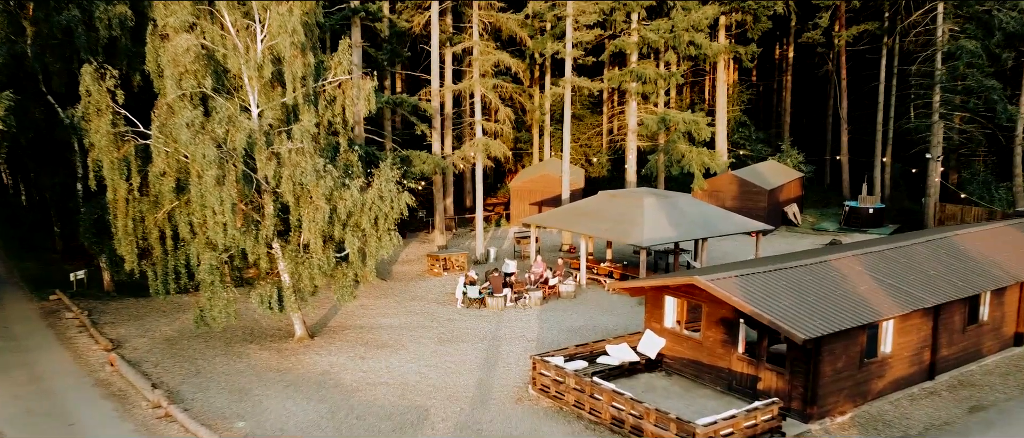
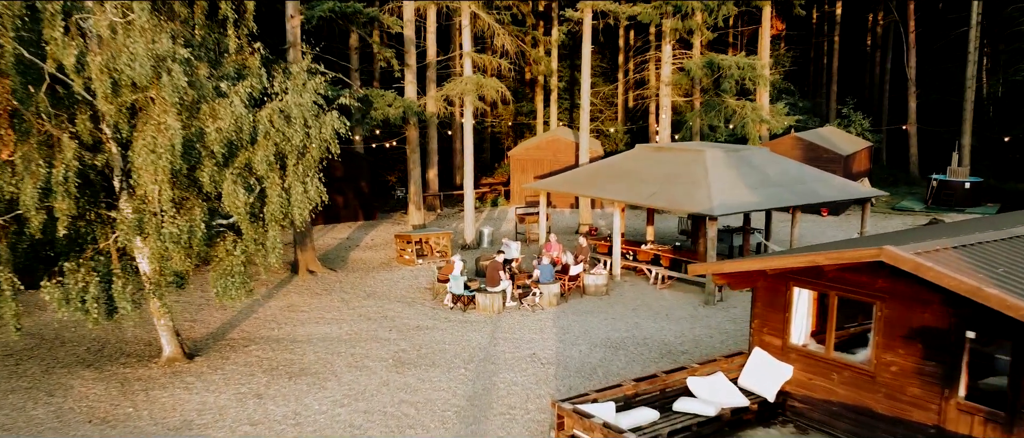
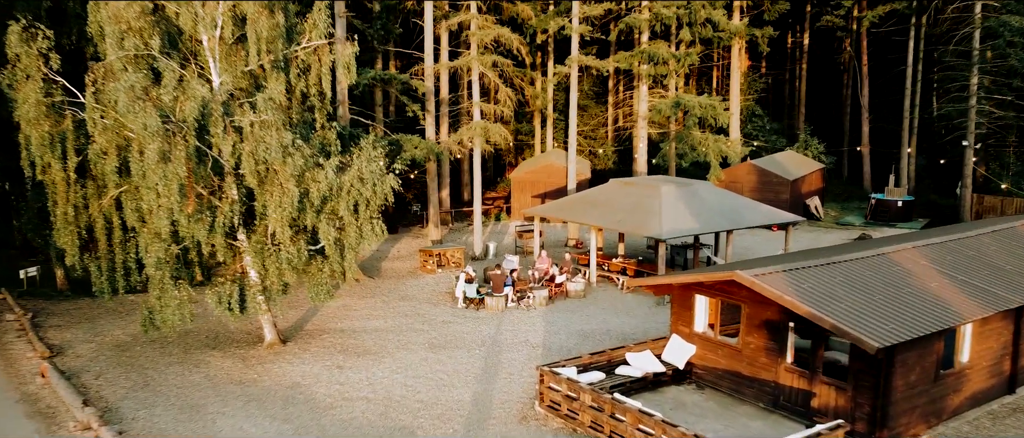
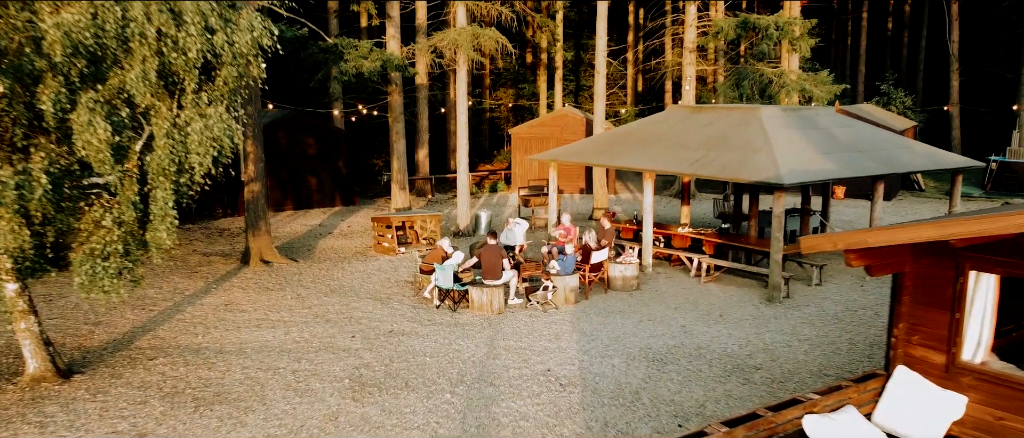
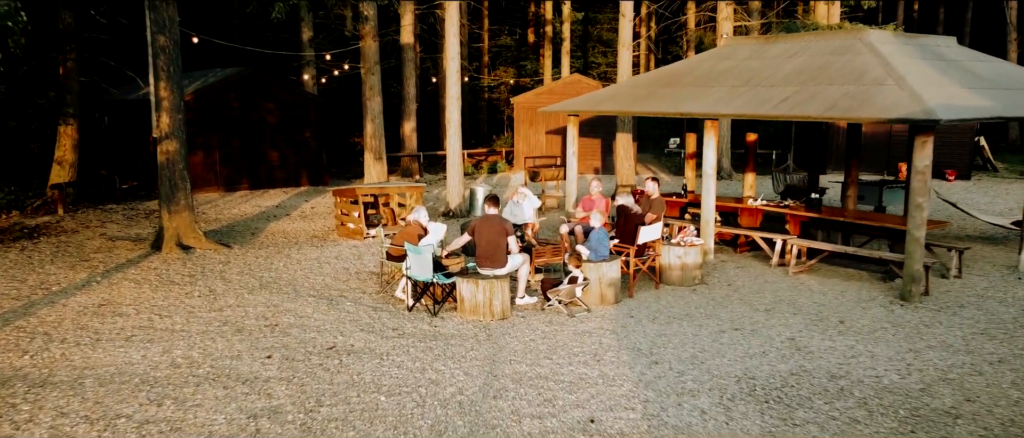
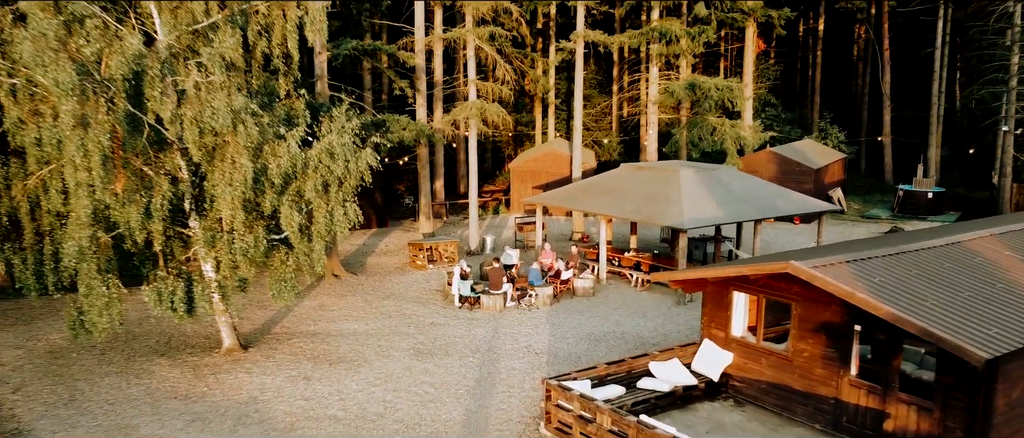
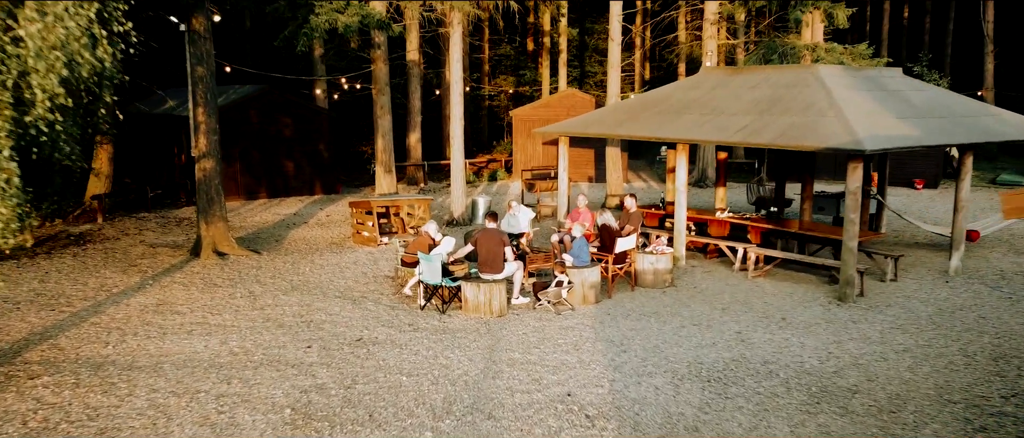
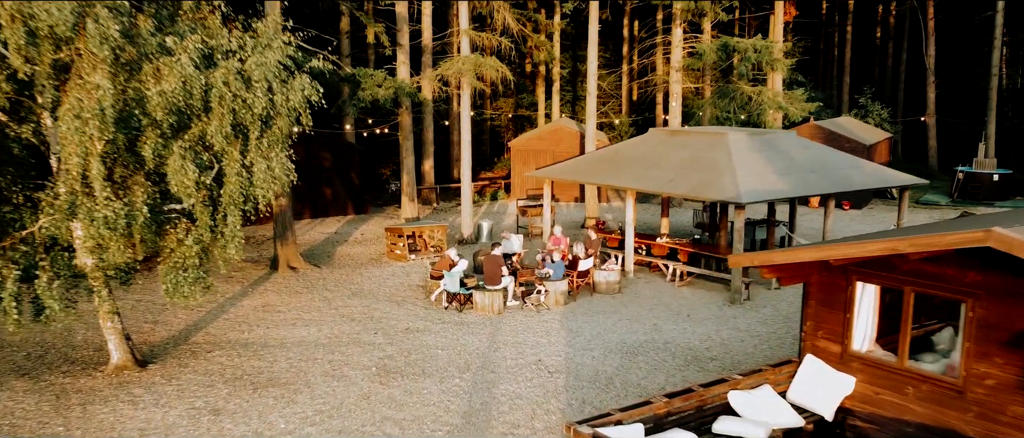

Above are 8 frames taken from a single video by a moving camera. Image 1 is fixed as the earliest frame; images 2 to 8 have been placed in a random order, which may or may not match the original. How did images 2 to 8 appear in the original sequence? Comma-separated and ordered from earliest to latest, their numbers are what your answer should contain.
3, 6, 2, 8, 4, 7, 5
